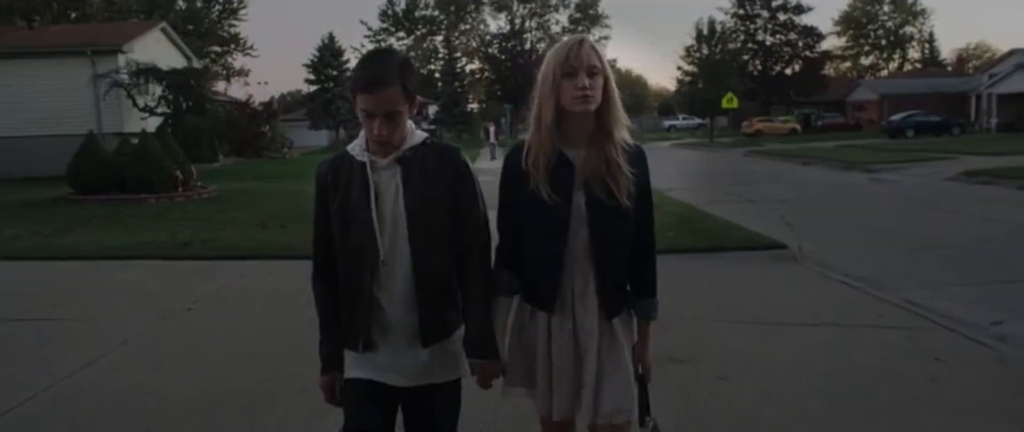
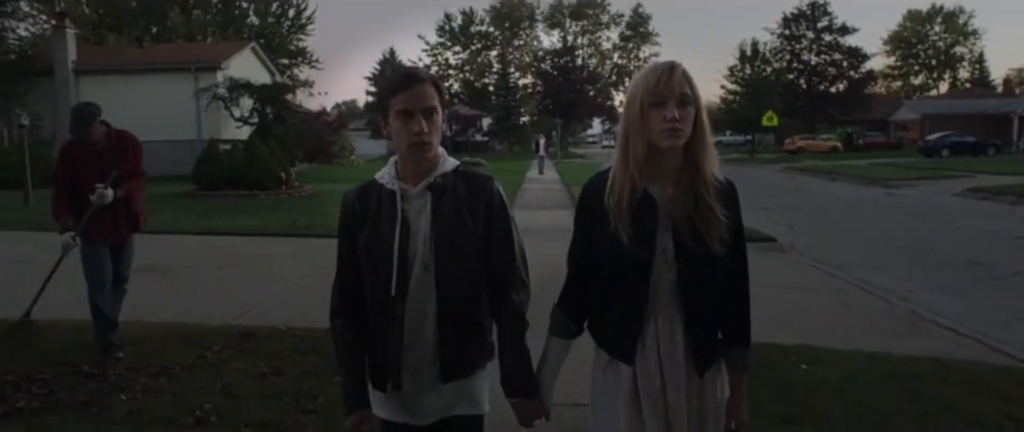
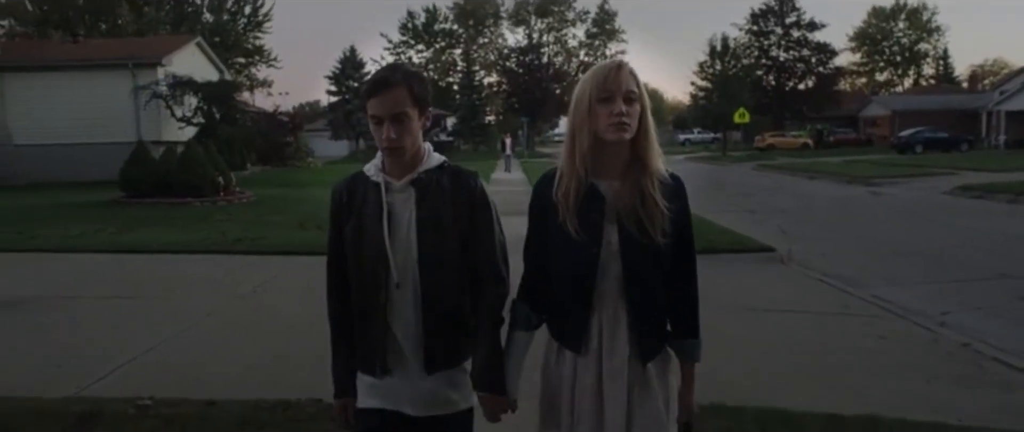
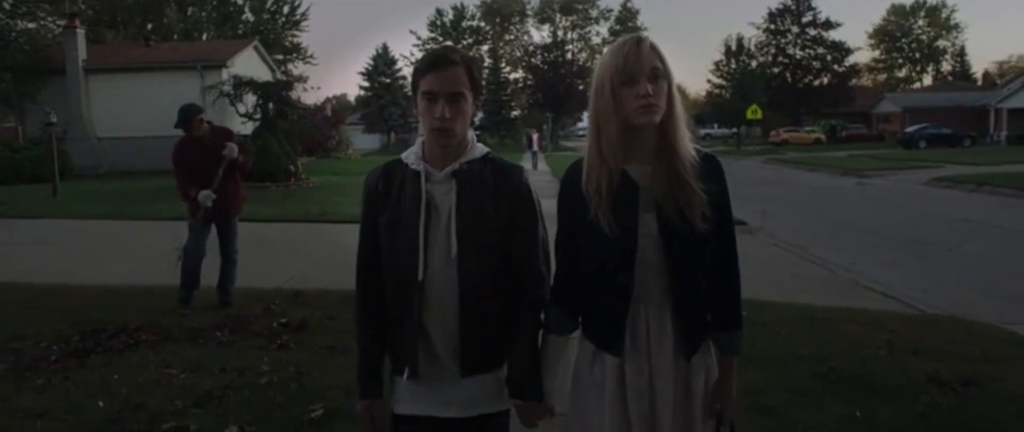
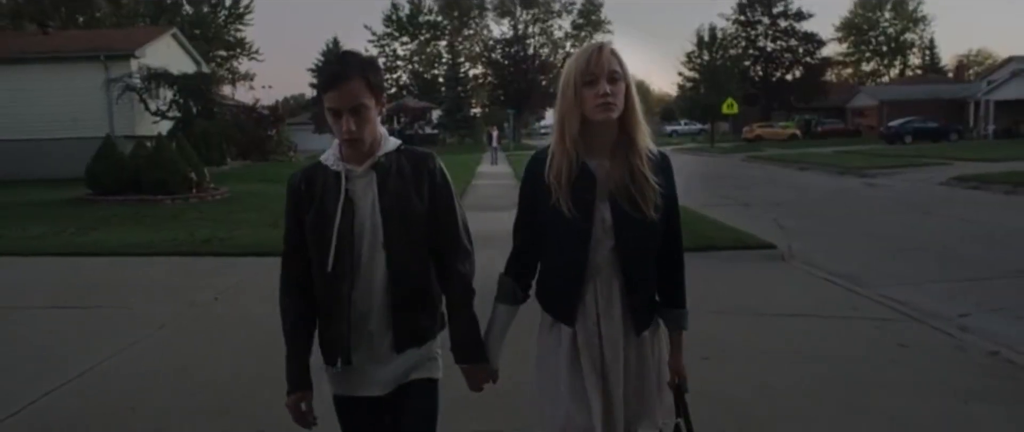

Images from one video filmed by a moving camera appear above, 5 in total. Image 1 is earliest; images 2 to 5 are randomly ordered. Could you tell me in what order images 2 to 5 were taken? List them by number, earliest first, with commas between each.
5, 3, 2, 4
